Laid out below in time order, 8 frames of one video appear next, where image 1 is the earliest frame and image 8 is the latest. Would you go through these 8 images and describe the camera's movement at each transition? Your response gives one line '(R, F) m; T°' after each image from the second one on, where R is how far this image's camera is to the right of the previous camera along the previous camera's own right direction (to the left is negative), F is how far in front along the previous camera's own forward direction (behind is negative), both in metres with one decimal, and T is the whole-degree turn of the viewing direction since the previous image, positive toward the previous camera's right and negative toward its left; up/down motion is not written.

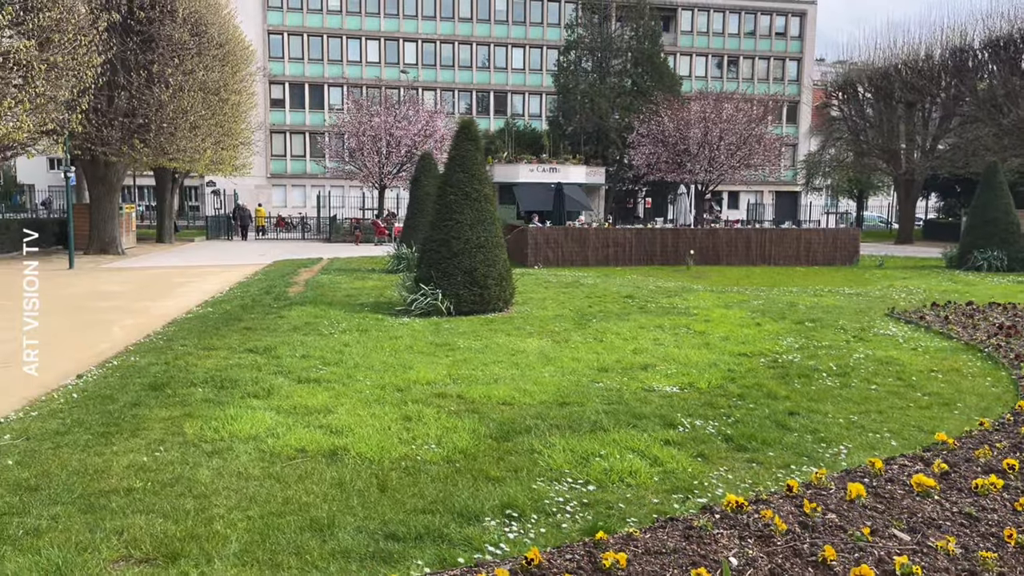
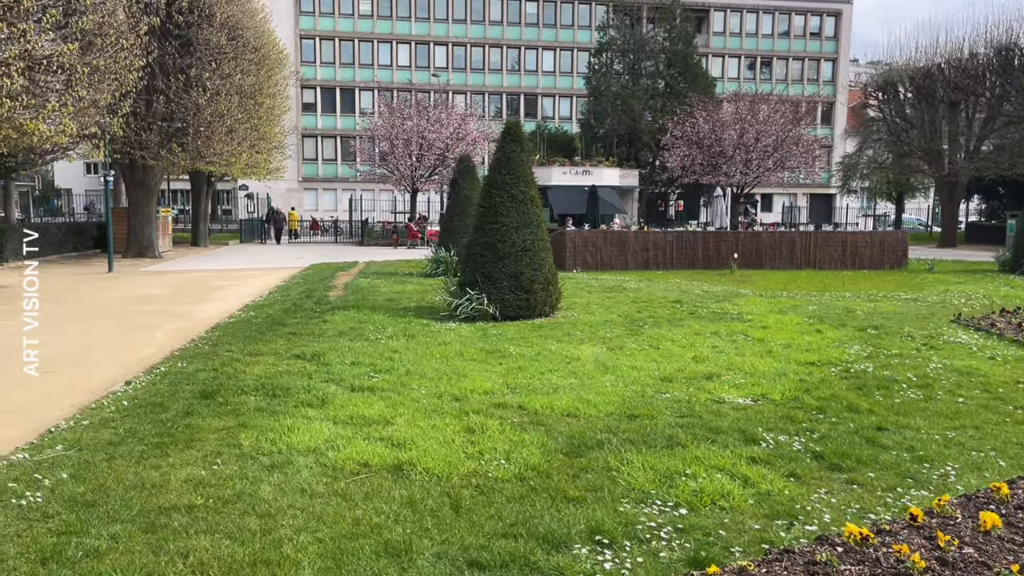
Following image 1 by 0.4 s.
(-0.3, +0.3) m; -2°
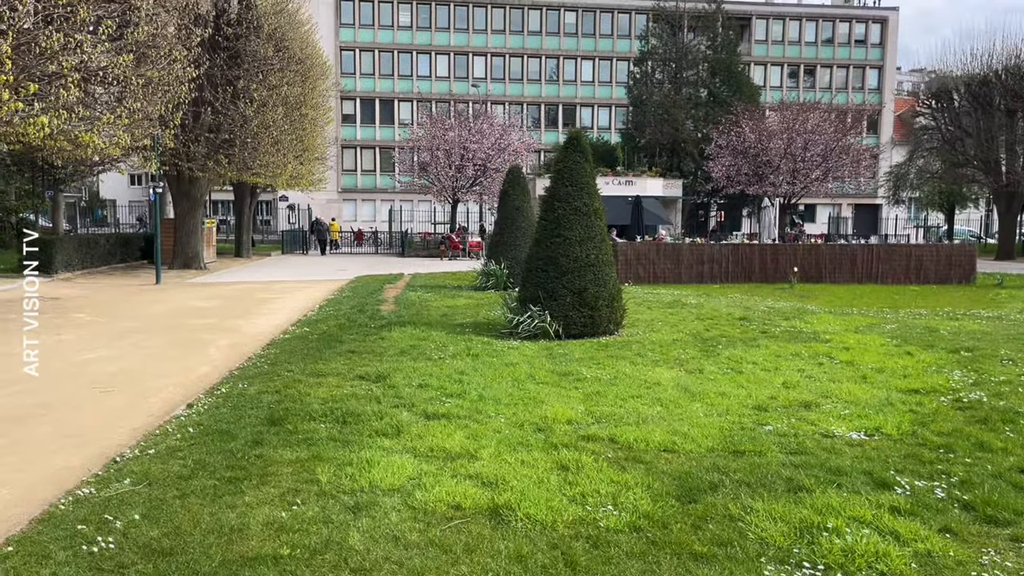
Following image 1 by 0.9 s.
(-0.4, +0.4) m; -2°
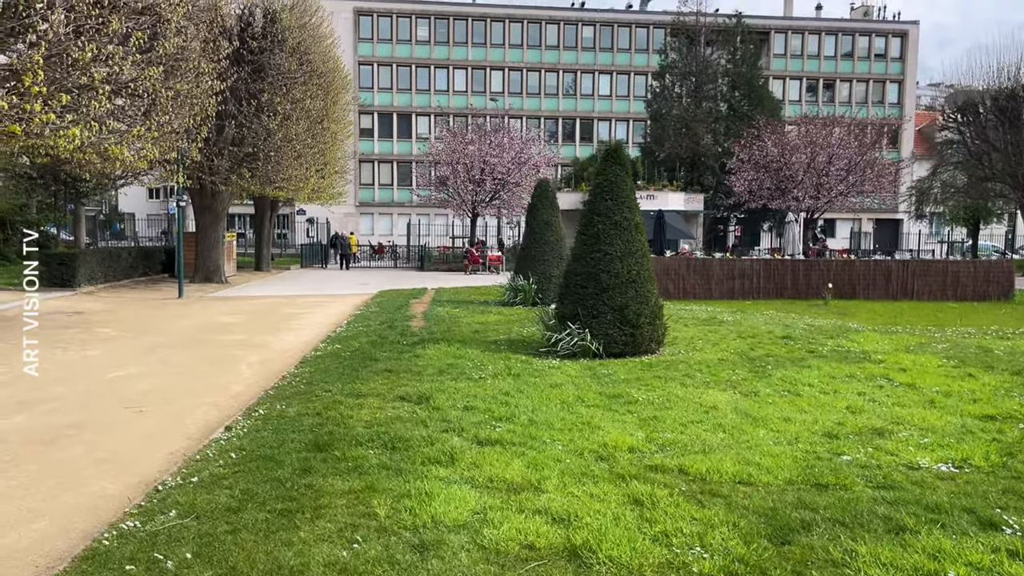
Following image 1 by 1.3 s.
(-0.4, +0.3) m; -1°
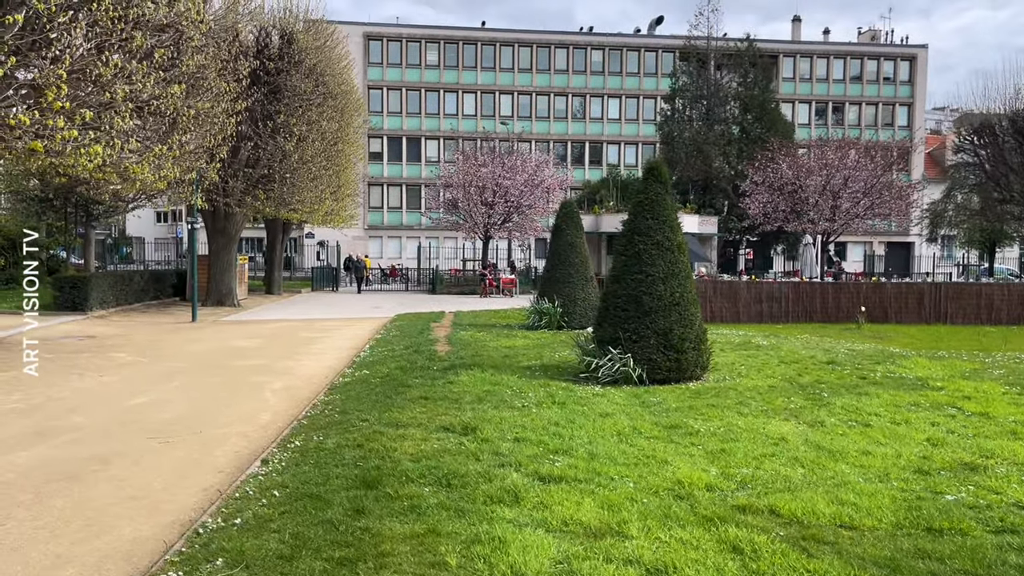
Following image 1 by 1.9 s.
(-0.4, +0.5) m; 0°
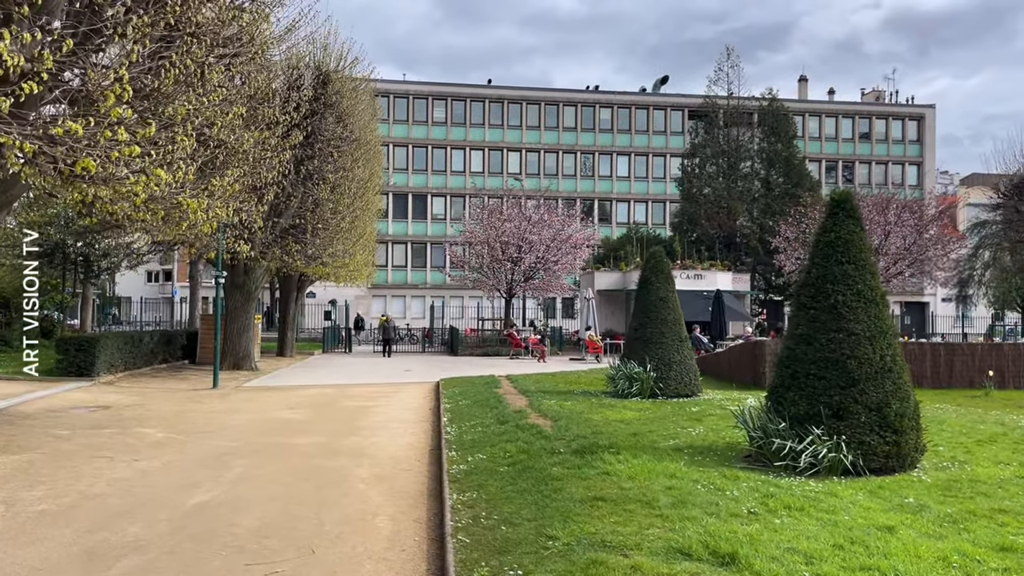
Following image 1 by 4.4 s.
(-1.9, +2.2) m; +1°
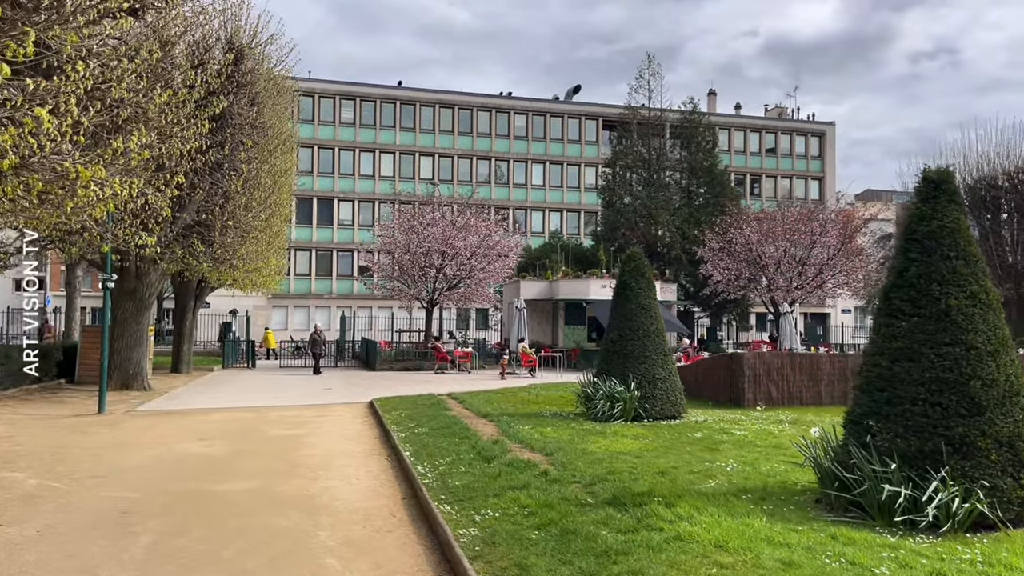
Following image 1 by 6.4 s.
(-1.0, +2.2) m; +7°
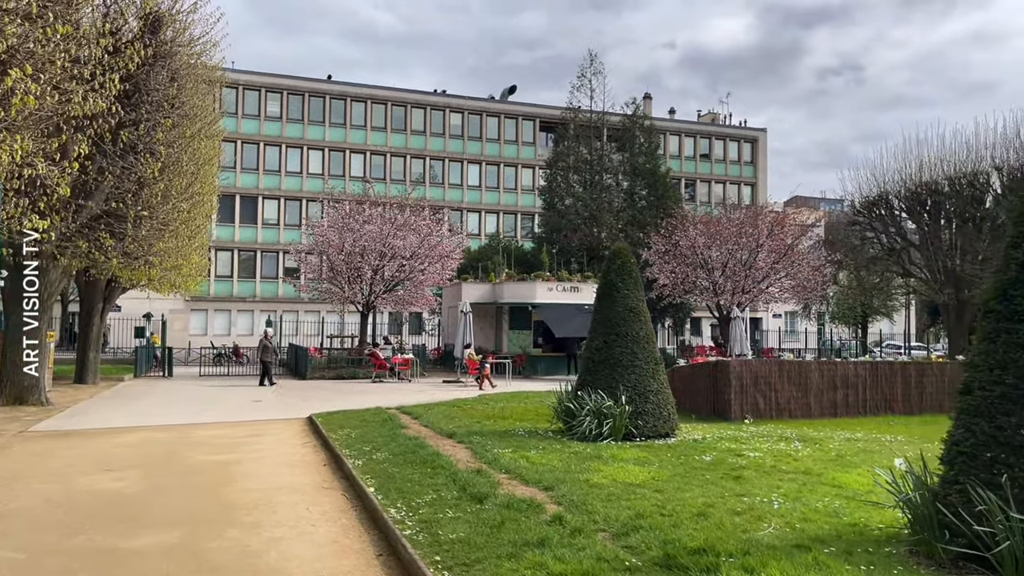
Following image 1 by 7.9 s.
(-0.7, +1.8) m; +5°
